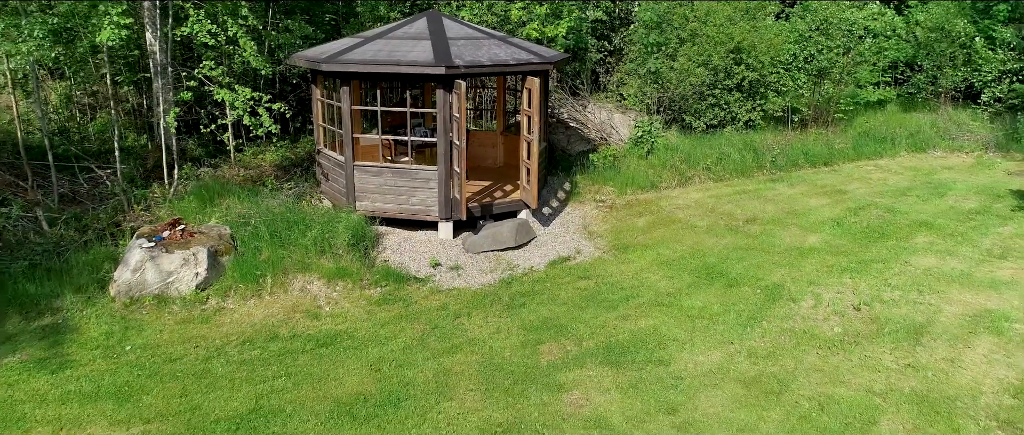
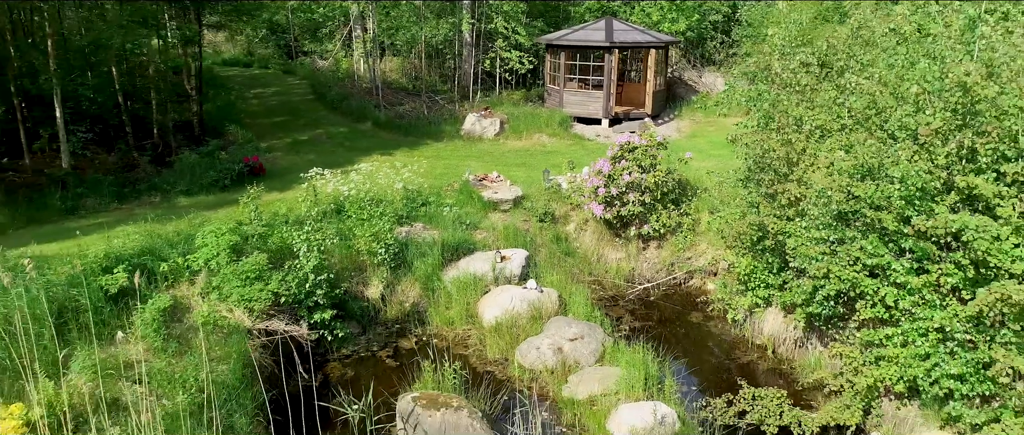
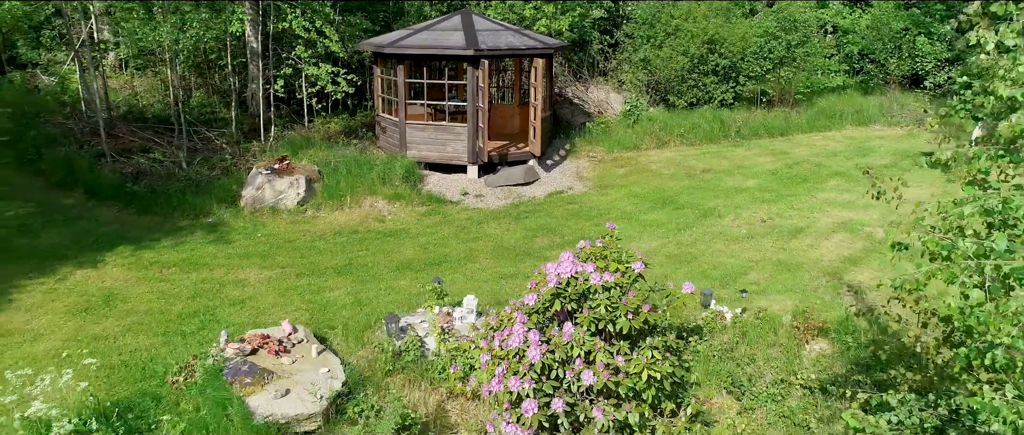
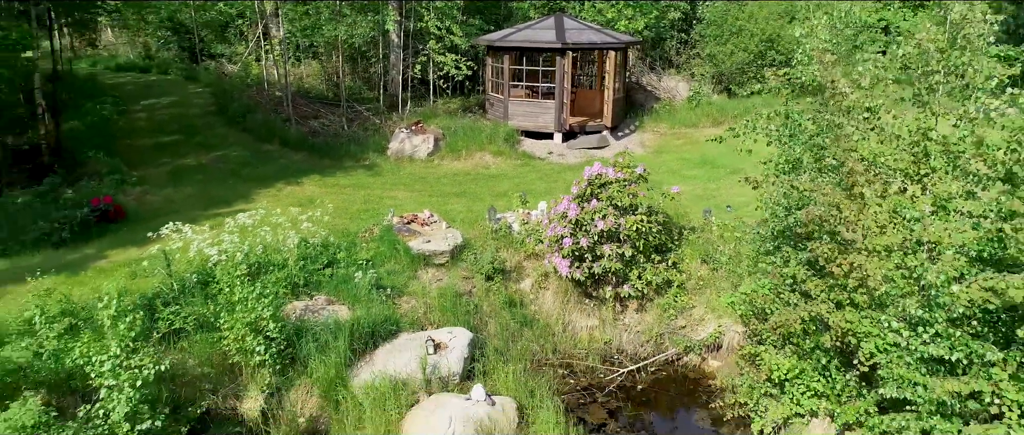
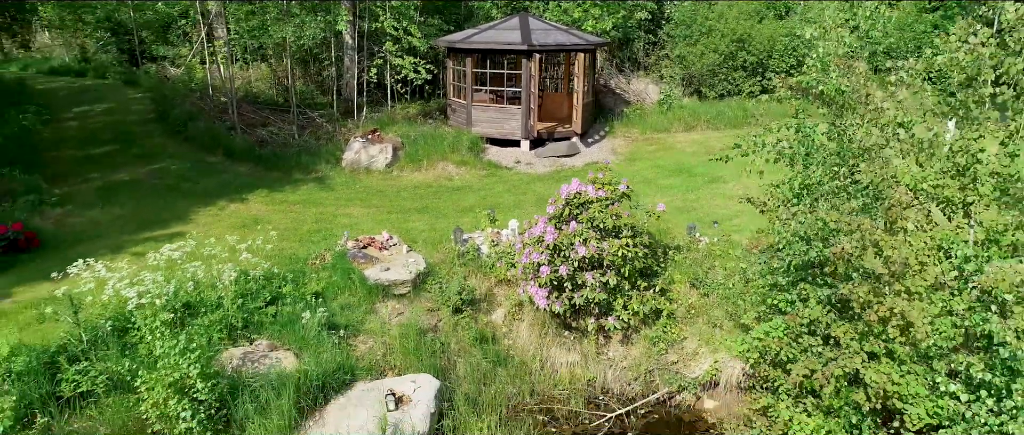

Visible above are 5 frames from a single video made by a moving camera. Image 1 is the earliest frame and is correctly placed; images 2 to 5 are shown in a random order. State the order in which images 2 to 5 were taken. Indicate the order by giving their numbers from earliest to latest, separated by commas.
3, 5, 4, 2
